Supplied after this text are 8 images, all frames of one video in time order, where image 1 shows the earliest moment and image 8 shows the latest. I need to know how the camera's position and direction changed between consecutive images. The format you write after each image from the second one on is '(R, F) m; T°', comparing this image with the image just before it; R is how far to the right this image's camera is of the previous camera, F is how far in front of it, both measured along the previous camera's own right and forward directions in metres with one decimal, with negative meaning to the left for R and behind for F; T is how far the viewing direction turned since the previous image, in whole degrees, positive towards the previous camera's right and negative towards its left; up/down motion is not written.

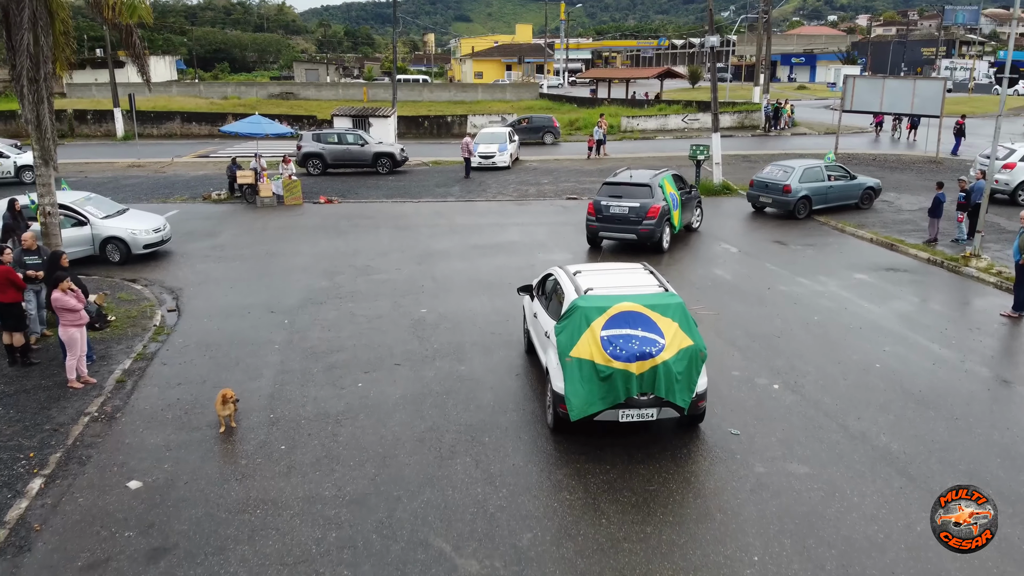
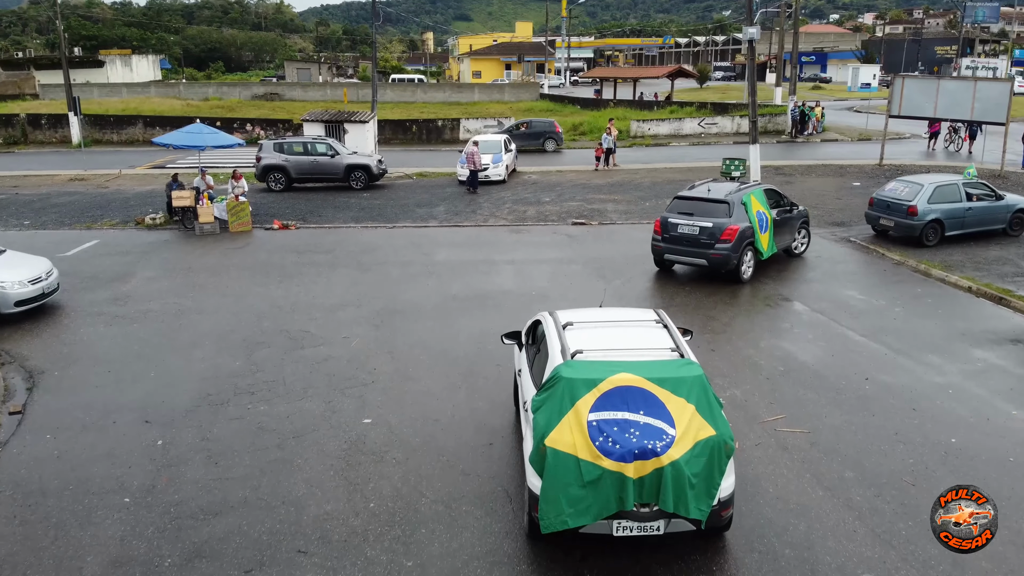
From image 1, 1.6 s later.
(+0.1, +3.8) m; 0°
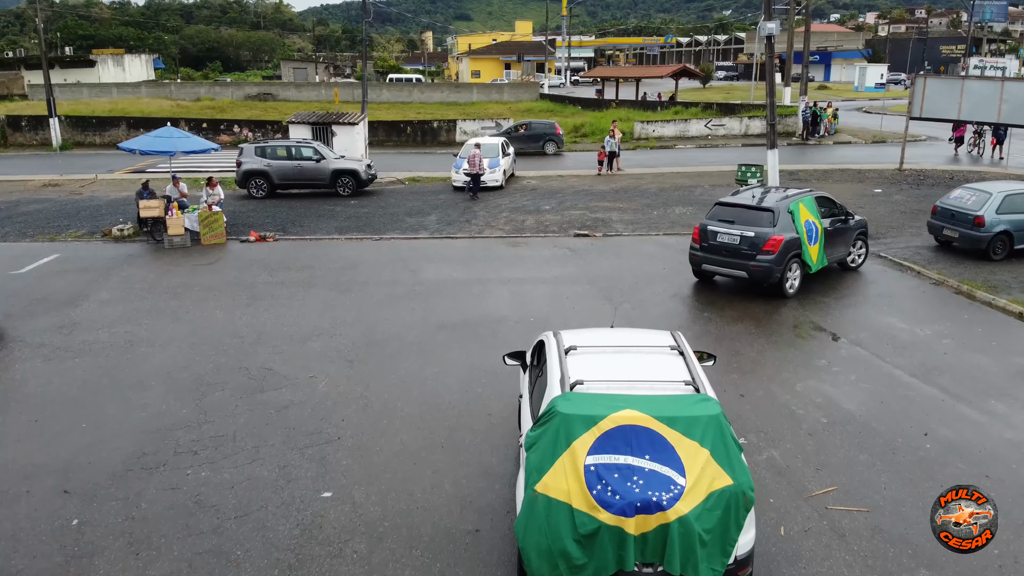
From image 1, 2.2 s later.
(+0.1, +1.4) m; 0°
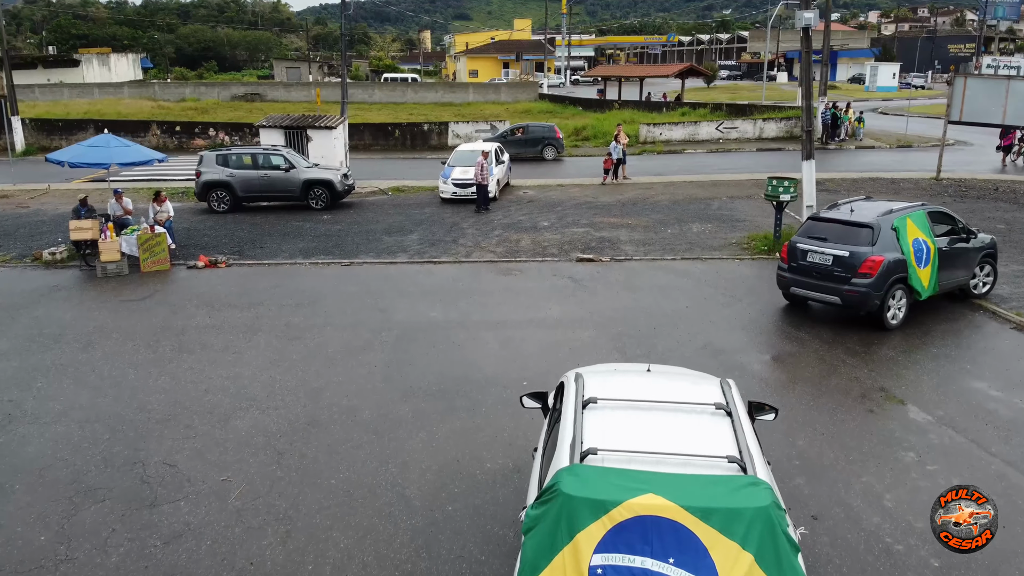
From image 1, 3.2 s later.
(+0.1, +2.3) m; 0°
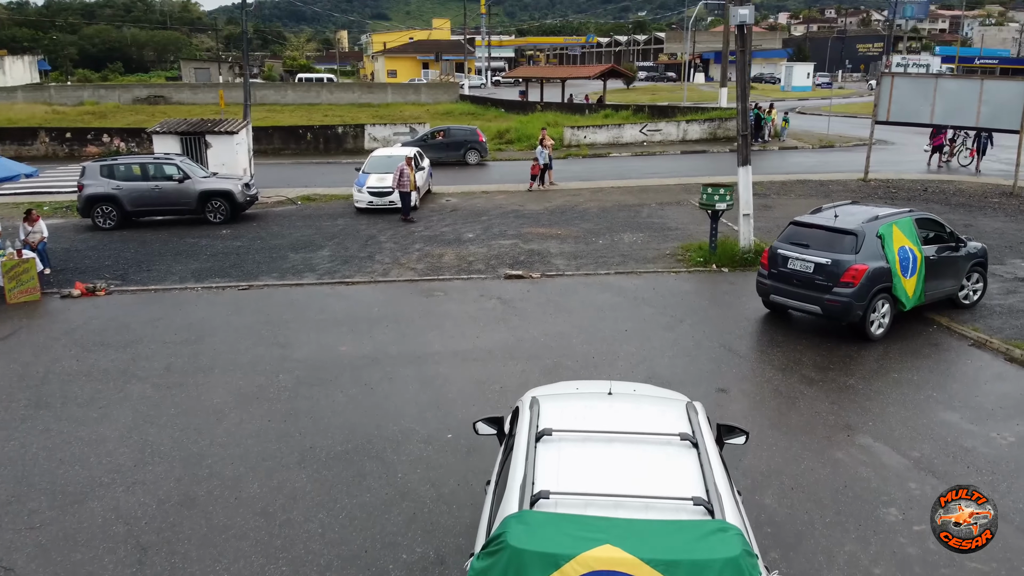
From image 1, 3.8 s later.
(+0.1, +1.2) m; +5°
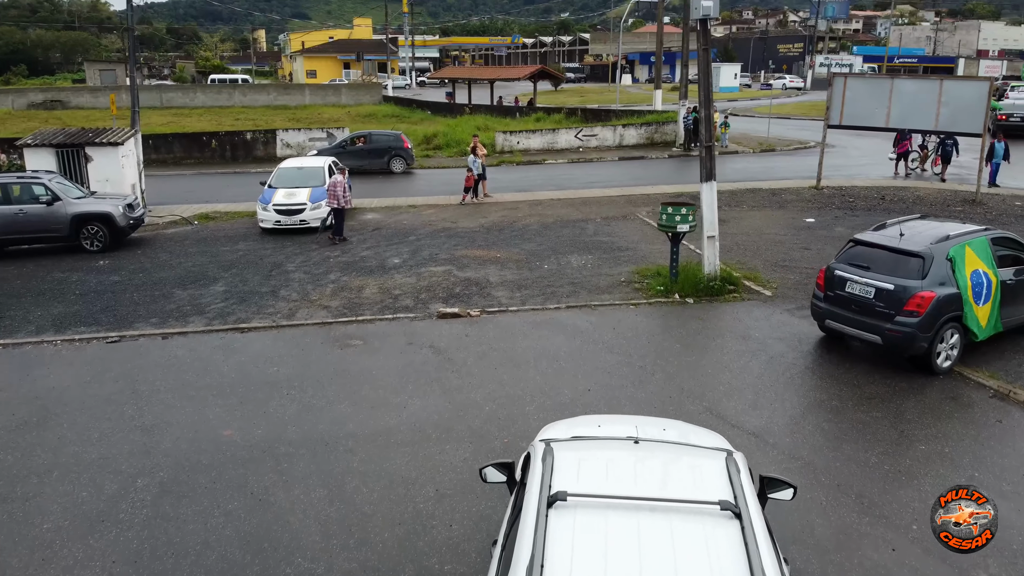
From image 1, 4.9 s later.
(0.0, +1.9) m; +5°
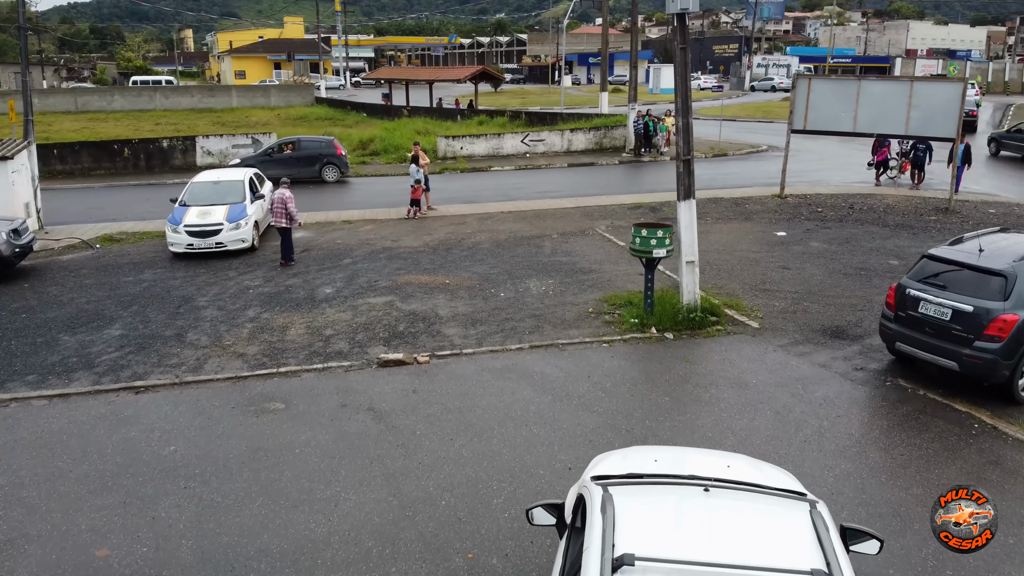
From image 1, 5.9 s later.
(-0.1, +1.6) m; +4°
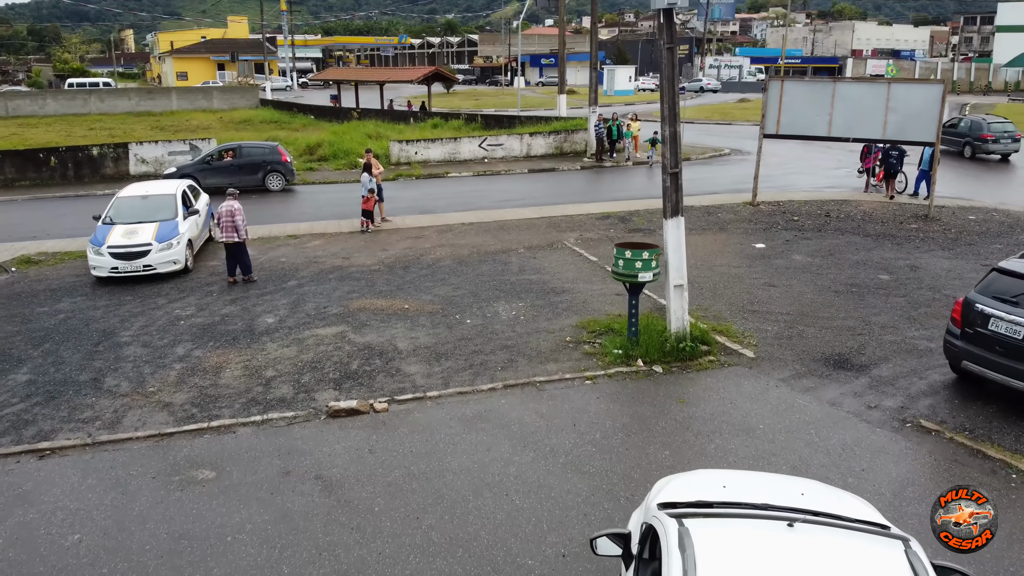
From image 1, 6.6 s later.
(-0.2, +1.2) m; +3°
